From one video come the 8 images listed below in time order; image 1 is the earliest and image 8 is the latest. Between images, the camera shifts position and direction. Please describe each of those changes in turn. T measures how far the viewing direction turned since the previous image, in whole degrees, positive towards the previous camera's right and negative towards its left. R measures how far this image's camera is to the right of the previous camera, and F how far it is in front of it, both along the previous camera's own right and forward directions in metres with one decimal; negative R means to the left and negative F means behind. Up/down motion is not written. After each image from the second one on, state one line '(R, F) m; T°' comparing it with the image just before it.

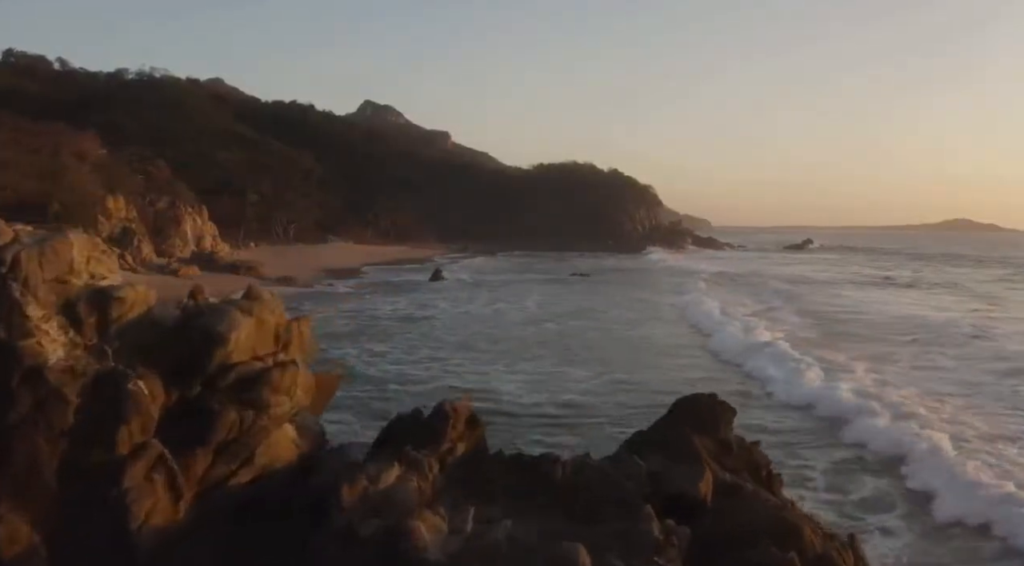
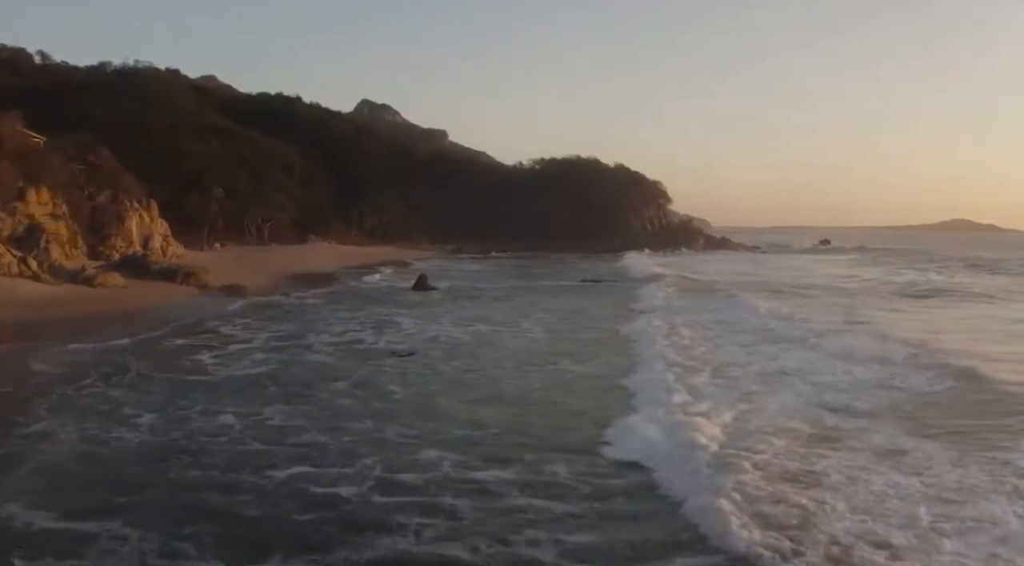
(+0.1, +6.1) m; 0°
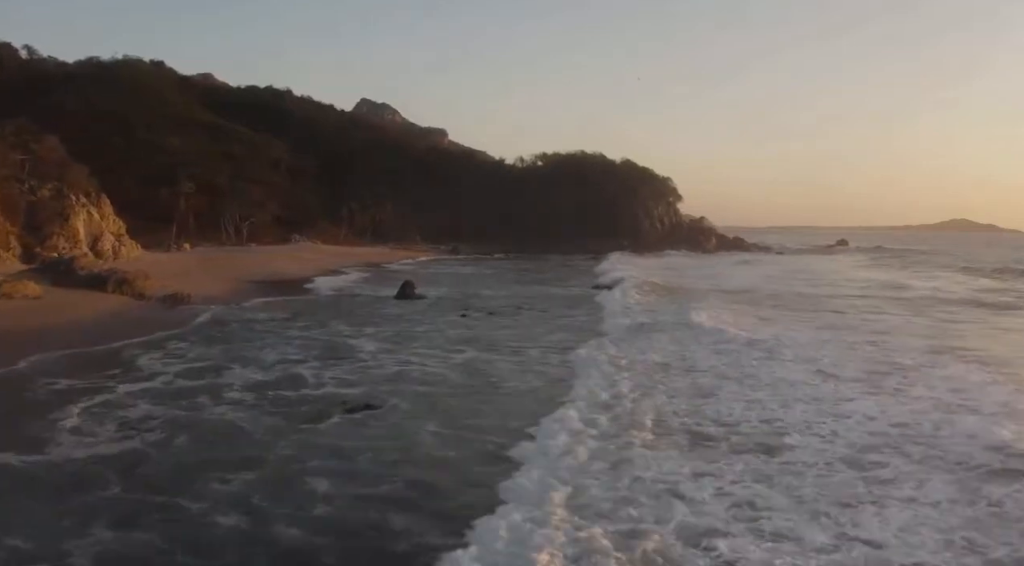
(-0.1, +4.7) m; 0°
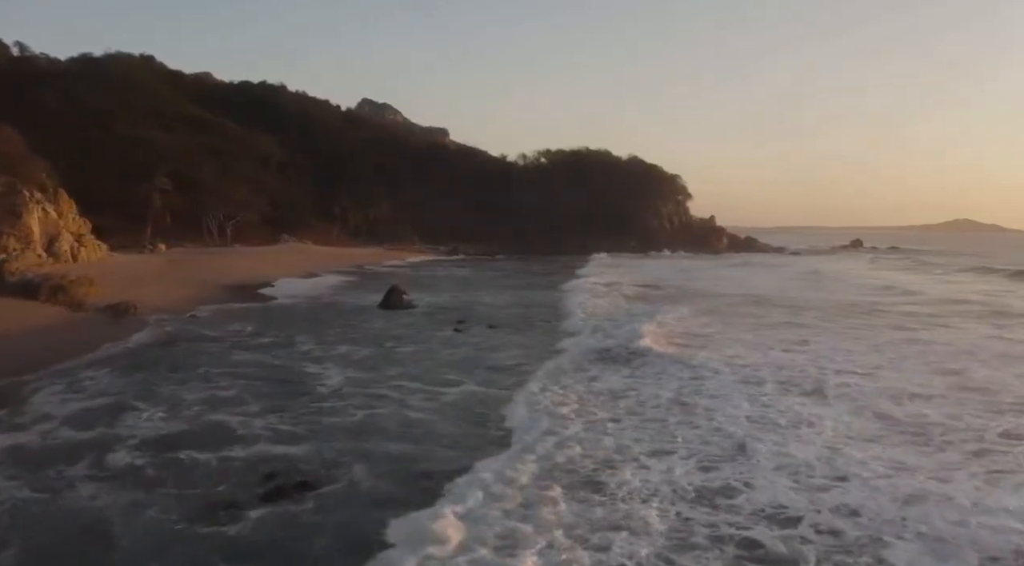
(-0.1, +3.3) m; 0°
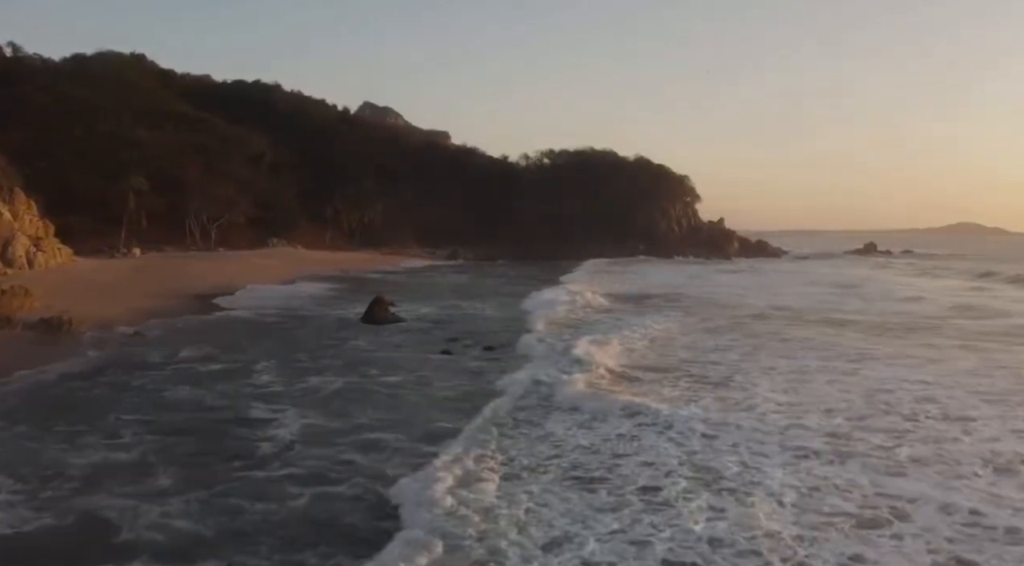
(-0.1, +2.9) m; 0°
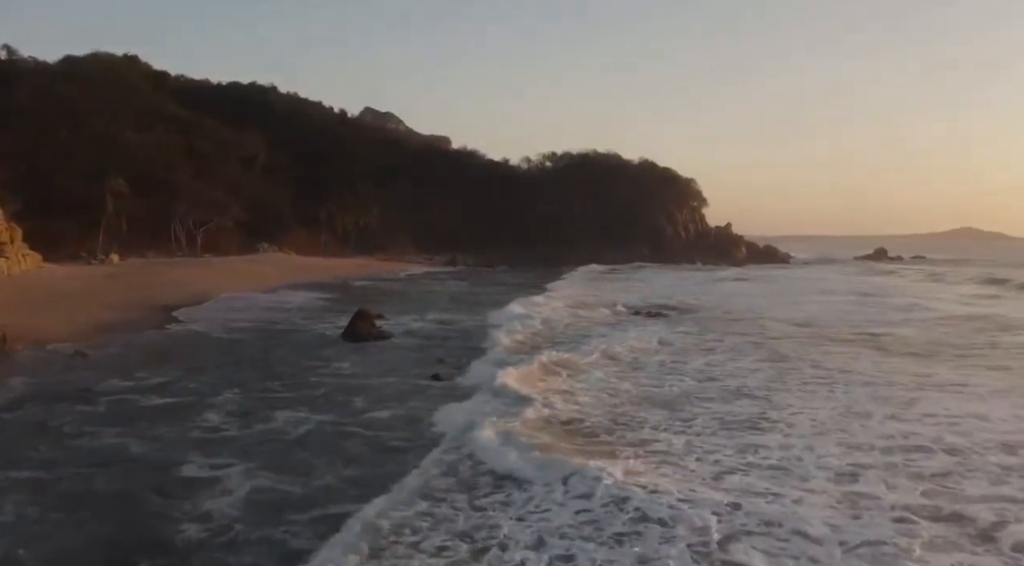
(-0.1, +2.1) m; 0°
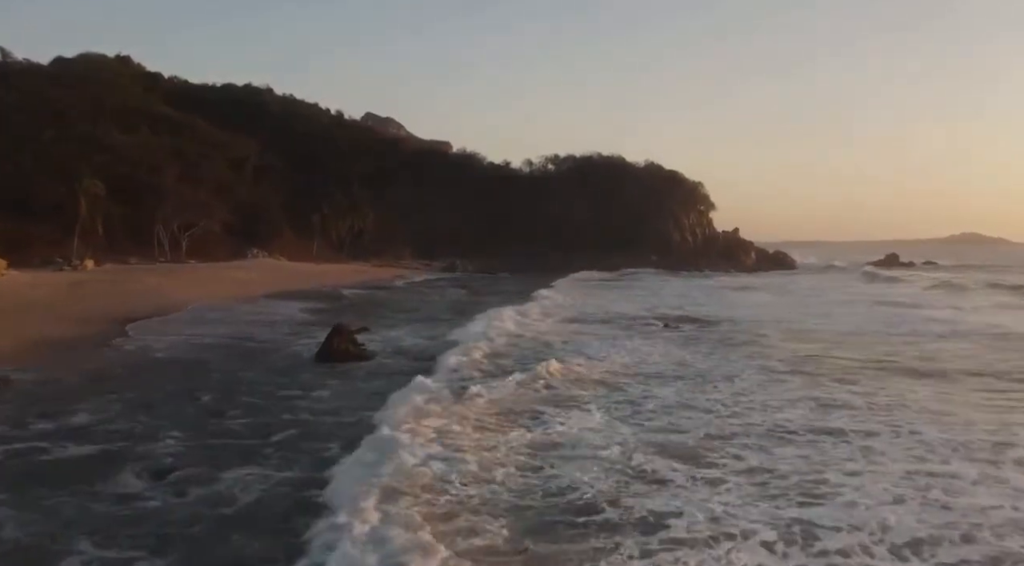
(-0.1, +2.2) m; 0°
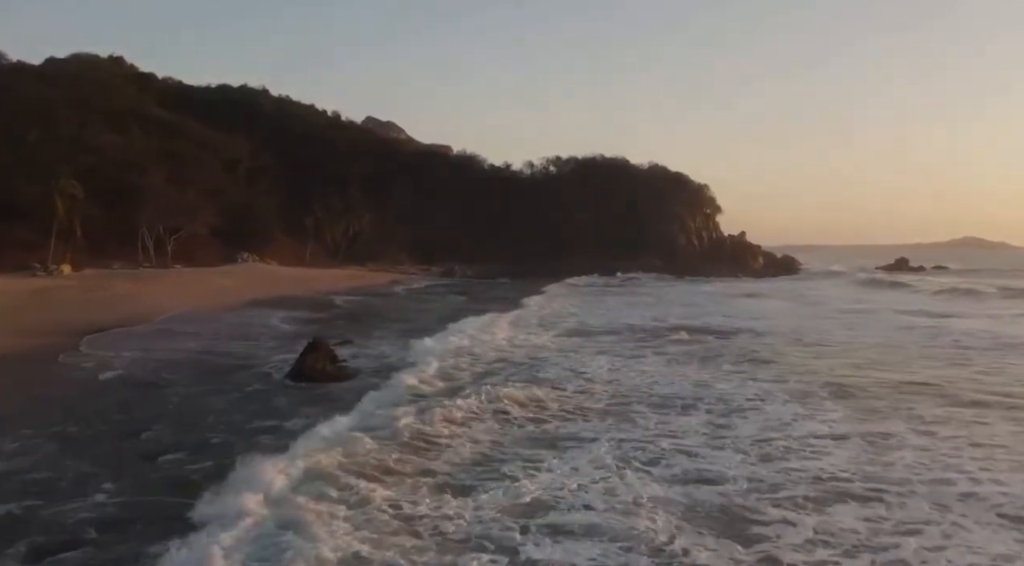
(0.0, +1.7) m; 0°
